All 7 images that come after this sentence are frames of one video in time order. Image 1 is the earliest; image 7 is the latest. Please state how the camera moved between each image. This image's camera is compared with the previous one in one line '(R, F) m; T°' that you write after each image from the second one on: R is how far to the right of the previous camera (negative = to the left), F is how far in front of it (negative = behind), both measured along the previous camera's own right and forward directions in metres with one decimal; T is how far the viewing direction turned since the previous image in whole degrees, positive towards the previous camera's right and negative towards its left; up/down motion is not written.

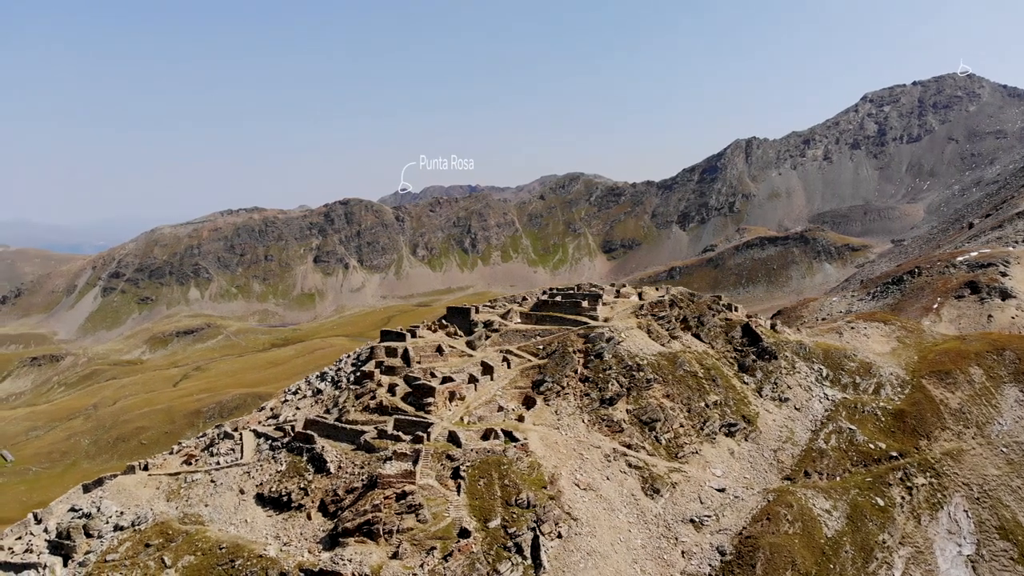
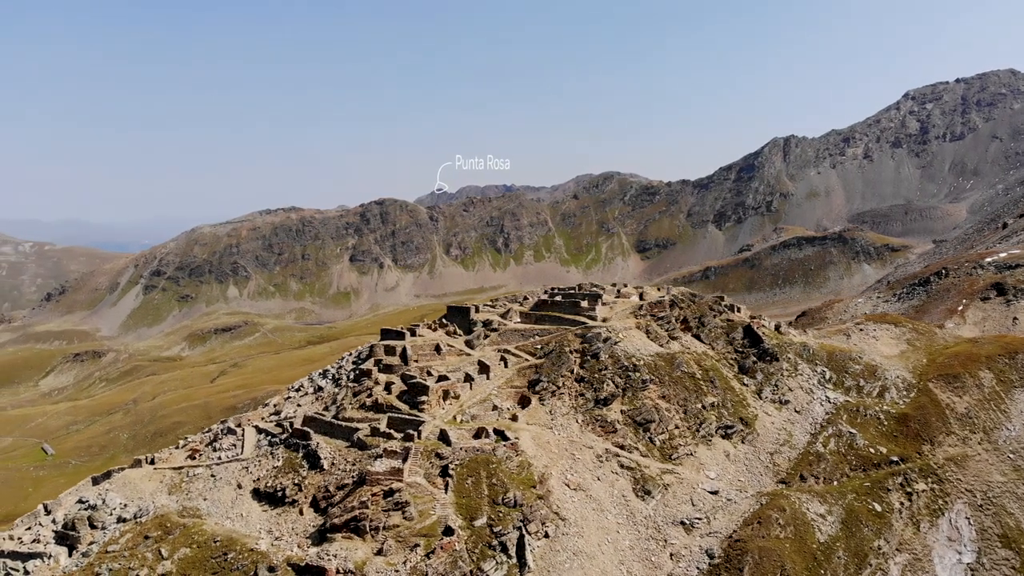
(+2.7, 0.0) m; -2°
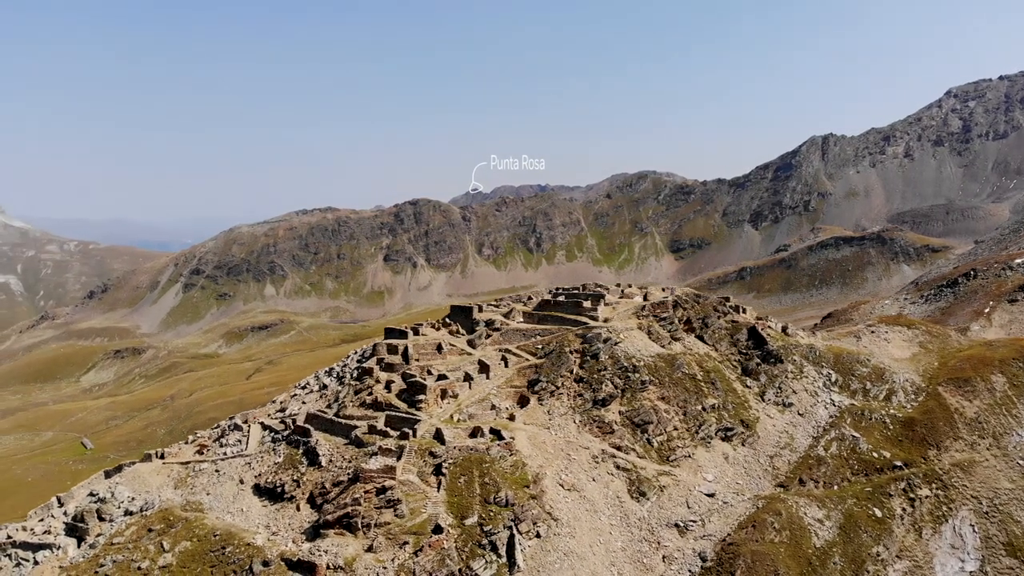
(+2.3, 0.0) m; -2°
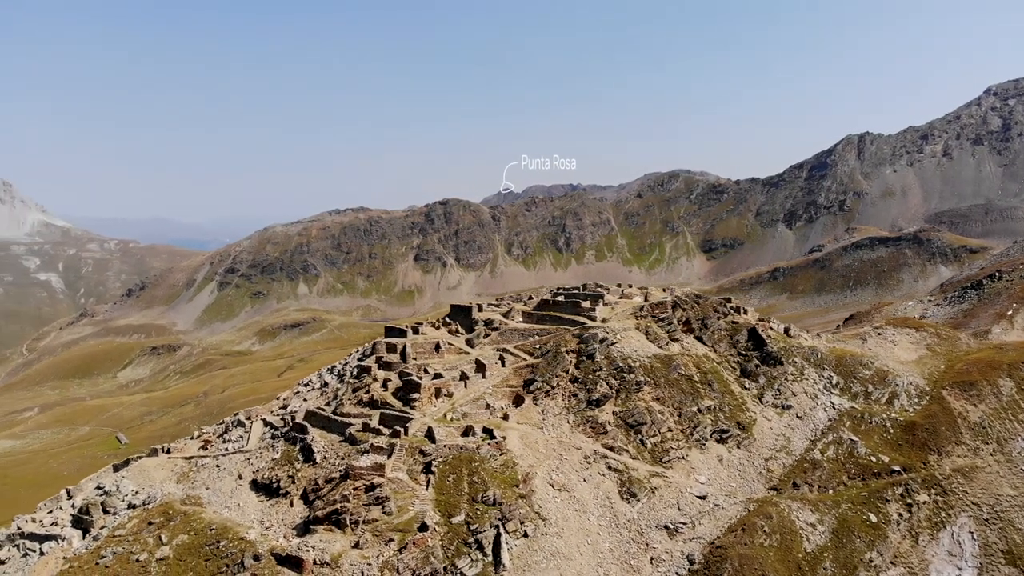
(+2.5, 0.0) m; -2°
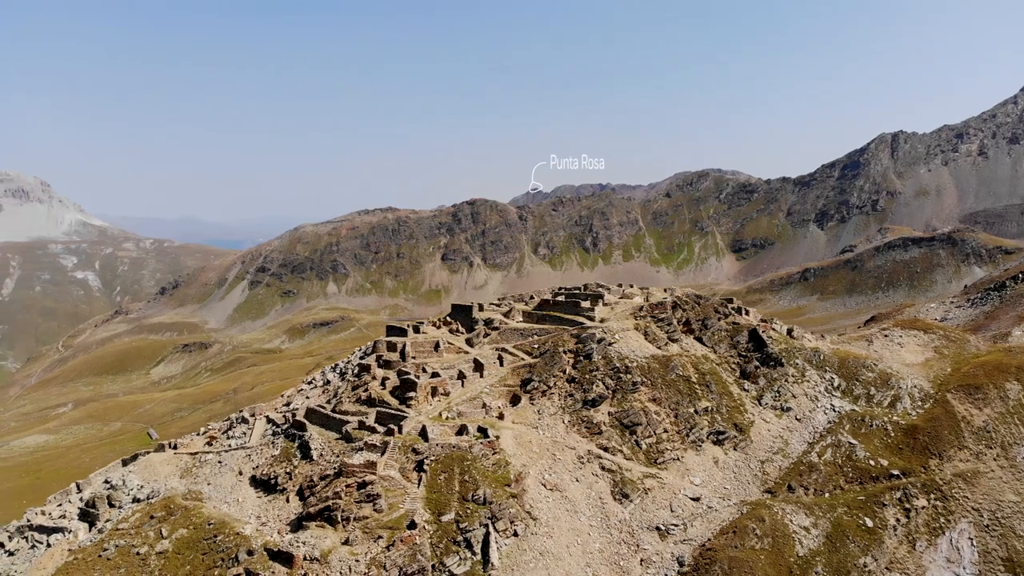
(+2.1, -0.1) m; -2°
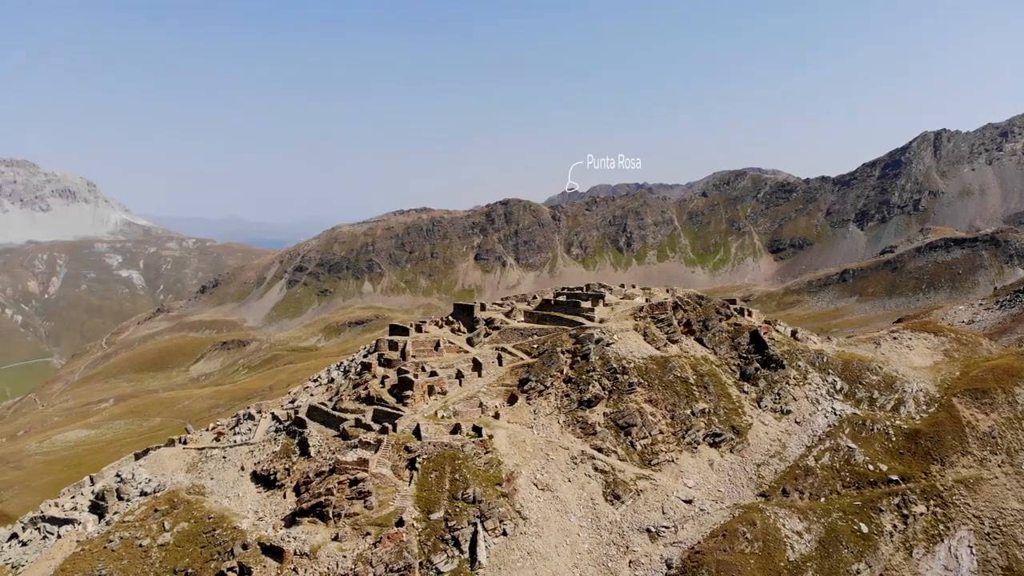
(+2.6, -0.1) m; -2°
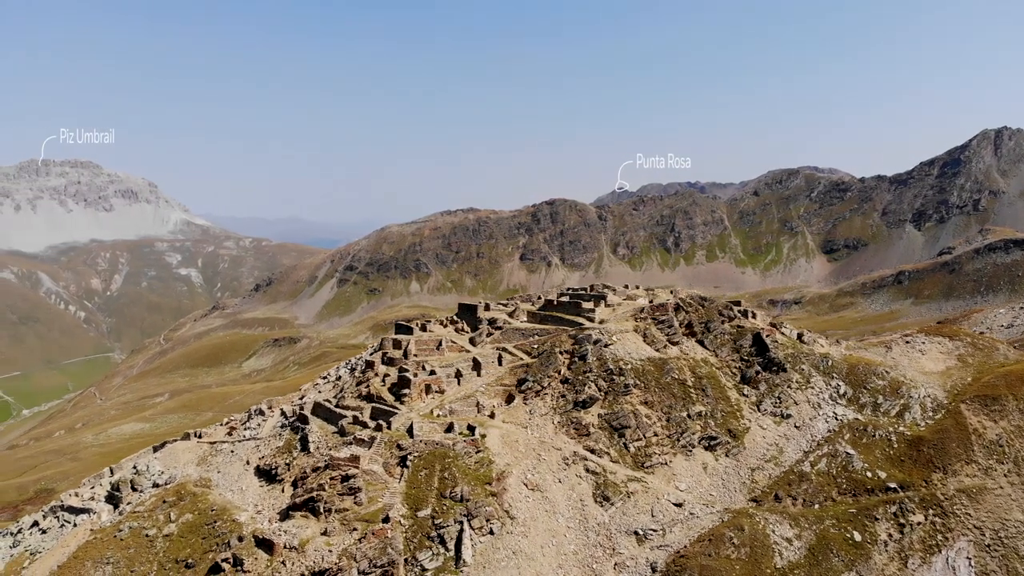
(+3.4, -0.2) m; -3°
